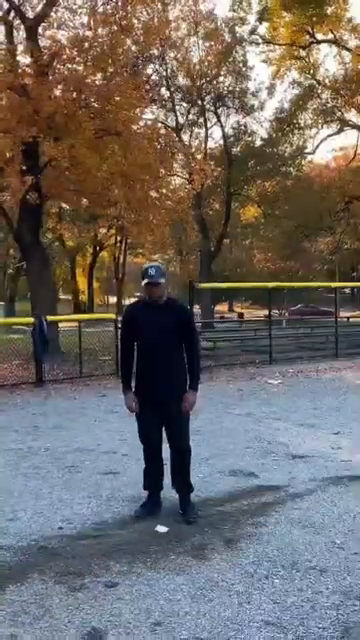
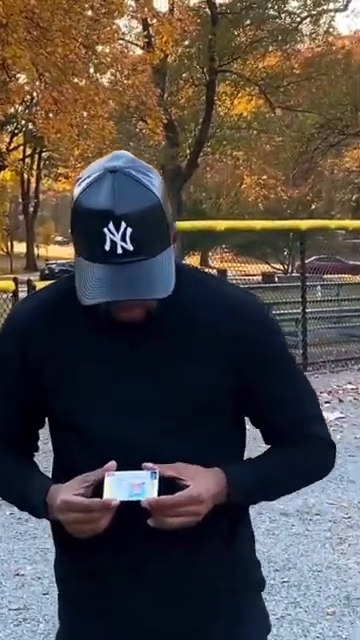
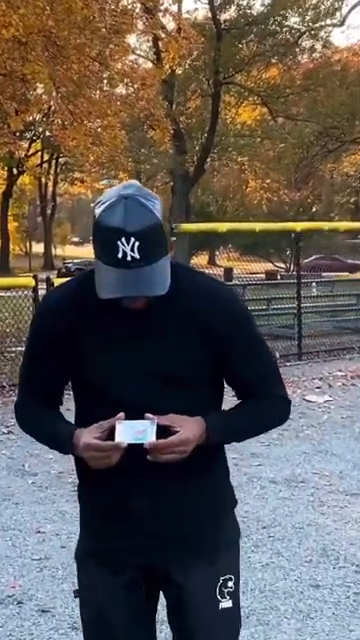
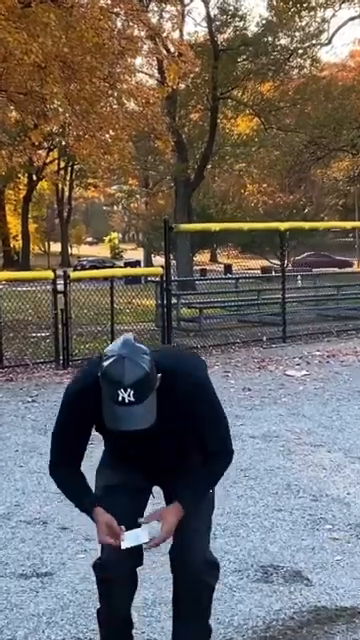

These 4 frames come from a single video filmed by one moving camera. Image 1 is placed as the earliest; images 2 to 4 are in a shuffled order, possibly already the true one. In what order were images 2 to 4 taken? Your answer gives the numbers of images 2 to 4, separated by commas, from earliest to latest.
4, 3, 2
